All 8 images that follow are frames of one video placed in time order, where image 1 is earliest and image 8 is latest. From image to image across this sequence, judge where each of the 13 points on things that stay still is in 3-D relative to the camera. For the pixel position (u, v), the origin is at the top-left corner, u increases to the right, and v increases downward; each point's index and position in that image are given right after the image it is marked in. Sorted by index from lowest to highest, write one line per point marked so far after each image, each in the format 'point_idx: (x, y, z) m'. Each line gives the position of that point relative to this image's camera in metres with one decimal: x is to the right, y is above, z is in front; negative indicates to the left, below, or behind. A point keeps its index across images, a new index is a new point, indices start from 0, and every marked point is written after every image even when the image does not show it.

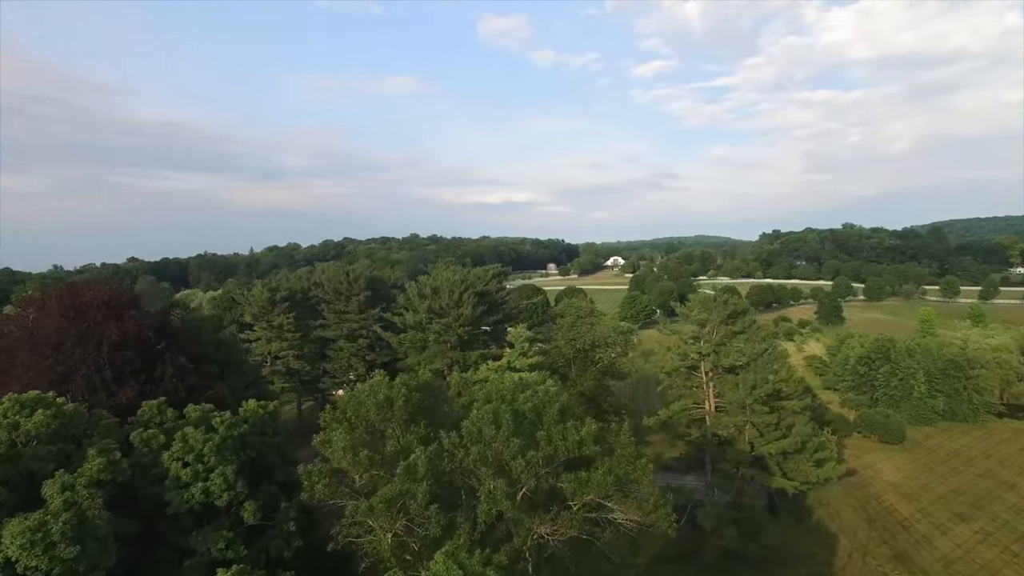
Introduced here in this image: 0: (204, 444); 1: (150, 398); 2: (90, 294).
0: (-4.8, -2.4, +10.1) m
1: (-9.2, -2.8, +16.6) m
2: (-11.3, -0.2, +17.5) m
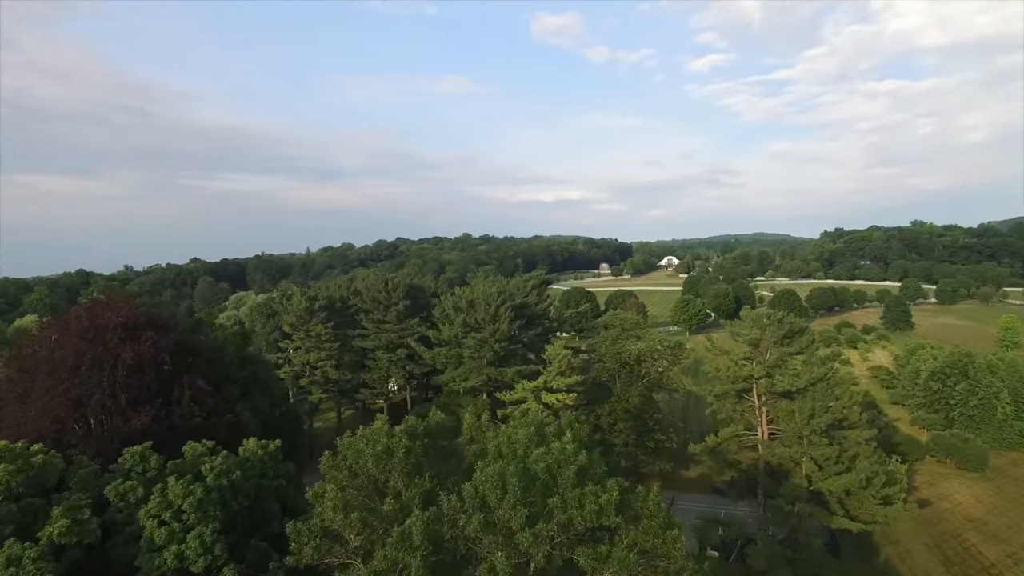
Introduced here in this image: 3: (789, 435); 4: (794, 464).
0: (-4.6, -3.0, +9.2) m
1: (-8.5, -3.3, +16.1) m
2: (-10.5, -0.8, +17.1) m
3: (+8.0, -4.2, +19.0) m
4: (+8.1, -5.1, +19.0) m
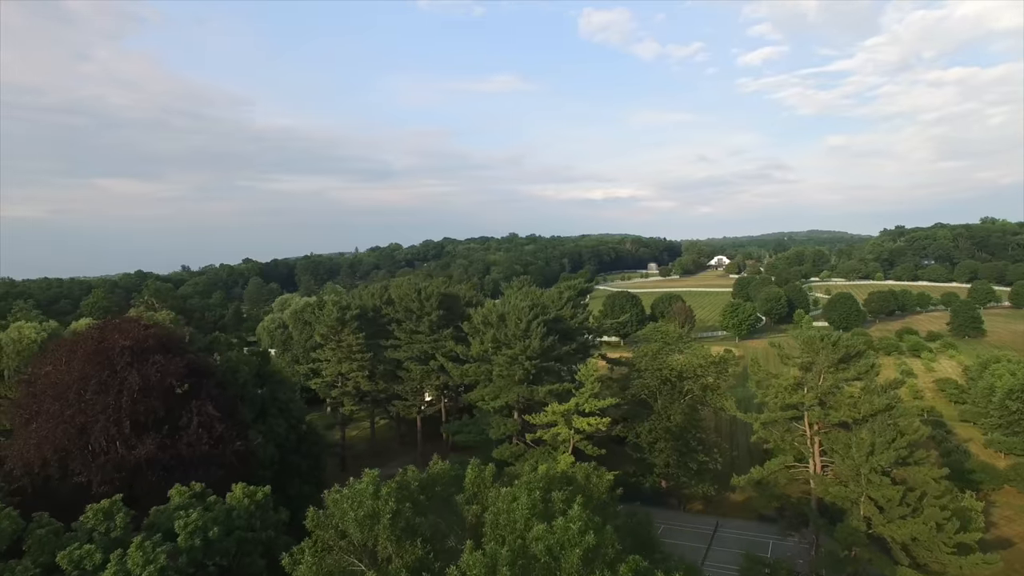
0: (-4.6, -3.5, +8.3) m
1: (-8.0, -3.8, +15.4) m
2: (-9.9, -1.3, +16.5) m
3: (+8.6, -4.7, +17.1) m
4: (+8.8, -5.6, +17.1) m
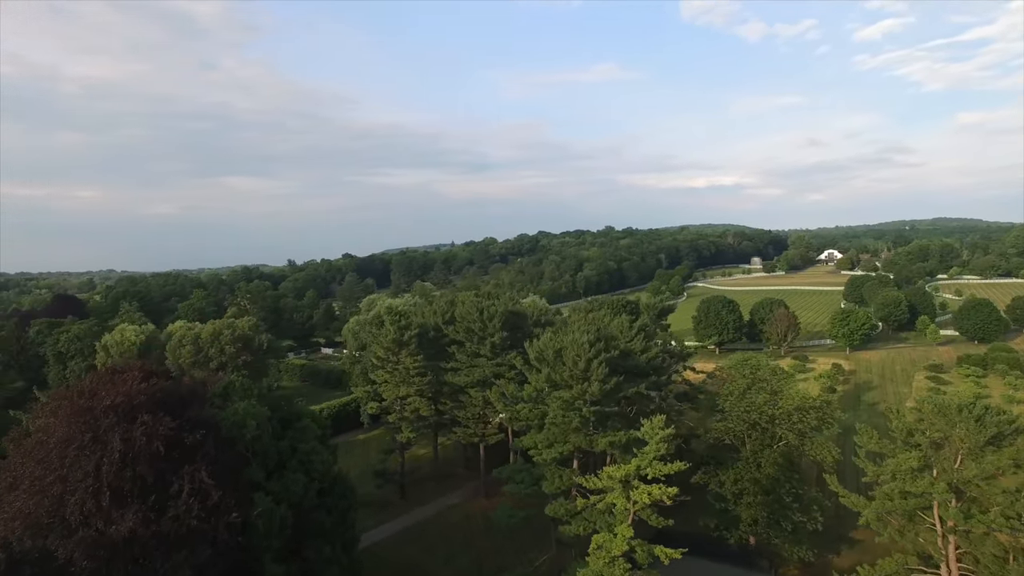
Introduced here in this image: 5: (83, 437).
0: (-5.1, -4.7, +6.0) m
1: (-7.4, -5.0, +13.5) m
2: (-9.1, -2.4, +14.9) m
3: (+9.3, -5.9, +12.8) m
4: (+9.5, -6.7, +12.8) m
5: (-9.1, -3.2, +14.0) m
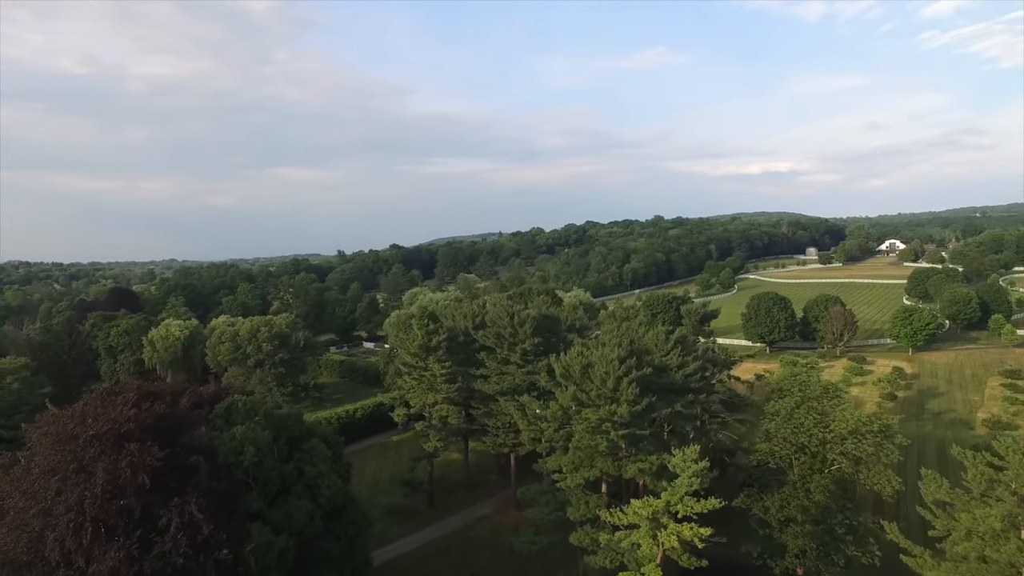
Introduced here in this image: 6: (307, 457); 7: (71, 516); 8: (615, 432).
0: (-5.5, -5.3, +5.0) m
1: (-7.2, -5.4, +12.6) m
2: (-8.9, -2.8, +14.1) m
3: (+9.3, -6.4, +10.7) m
4: (+9.5, -7.2, +10.7) m
5: (-8.9, -3.6, +13.2) m
6: (-5.6, -4.6, +17.8) m
7: (-8.5, -4.4, +12.8) m
8: (+2.9, -4.1, +18.8) m
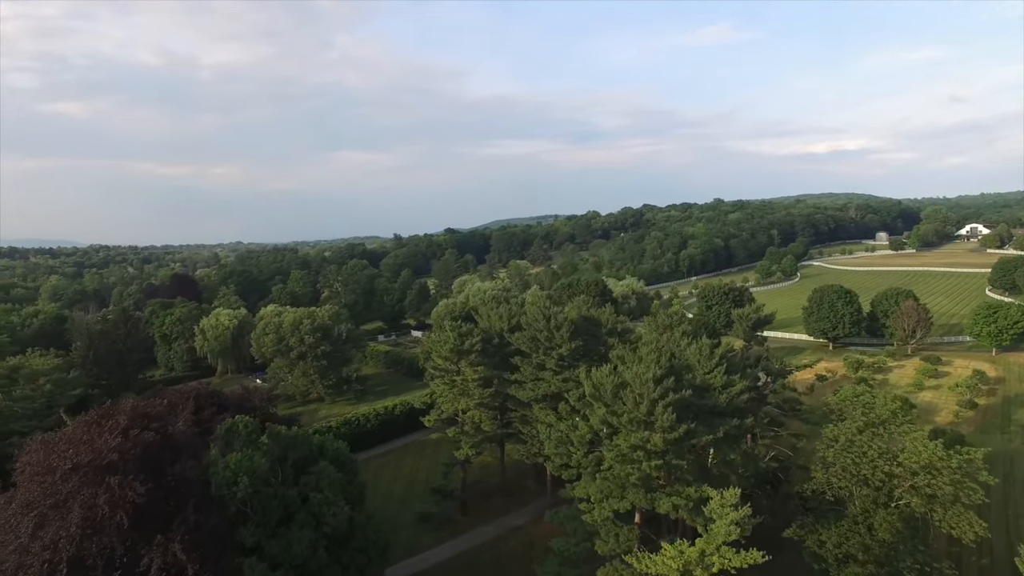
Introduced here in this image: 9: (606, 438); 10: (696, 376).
0: (-6.1, -6.0, +3.9) m
1: (-7.2, -5.9, +11.7) m
2: (-8.7, -3.2, +13.2) m
3: (+9.2, -7.0, +8.4) m
4: (+9.3, -7.8, +8.4) m
5: (-8.8, -4.0, +12.4) m
6: (-5.0, -4.9, +16.7) m
7: (-8.5, -4.9, +12.0) m
8: (+3.5, -4.4, +16.9) m
9: (+2.6, -4.2, +18.4) m
10: (+5.3, -2.5, +19.1) m
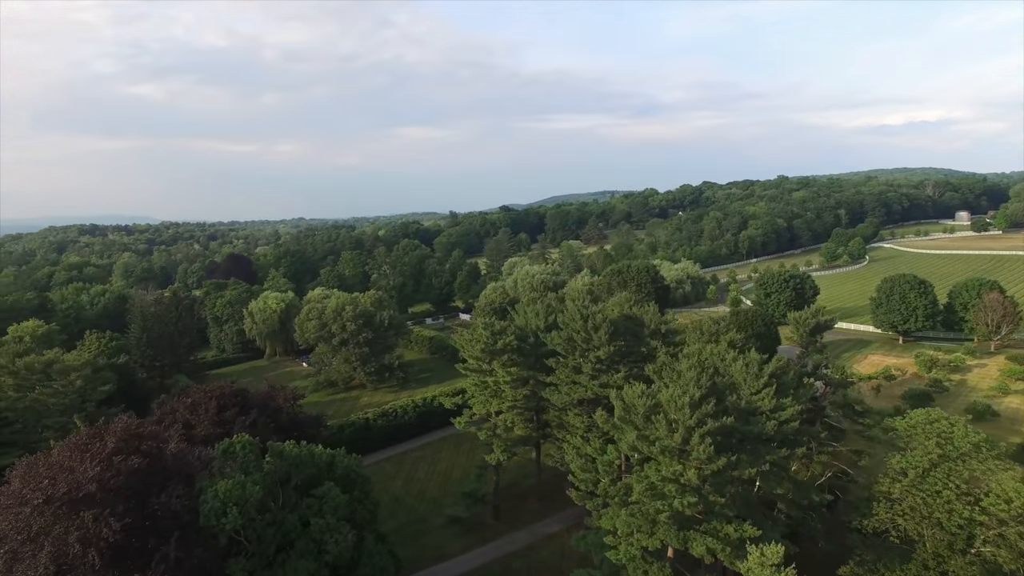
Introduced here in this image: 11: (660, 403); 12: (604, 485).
0: (-6.8, -6.7, +3.0) m
1: (-7.2, -6.3, +10.9) m
2: (-8.5, -3.5, +12.4) m
3: (+8.8, -7.7, +6.3) m
4: (+9.0, -8.5, +6.3) m
5: (-8.7, -4.4, +11.6) m
6: (-4.6, -5.1, +15.7) m
7: (-8.4, -5.3, +11.2) m
8: (+3.9, -4.8, +15.1) m
9: (+3.1, -4.5, +16.7) m
10: (+5.9, -2.7, +17.0) m
11: (+3.7, -2.9, +16.5) m
12: (+2.4, -5.0, +16.9) m
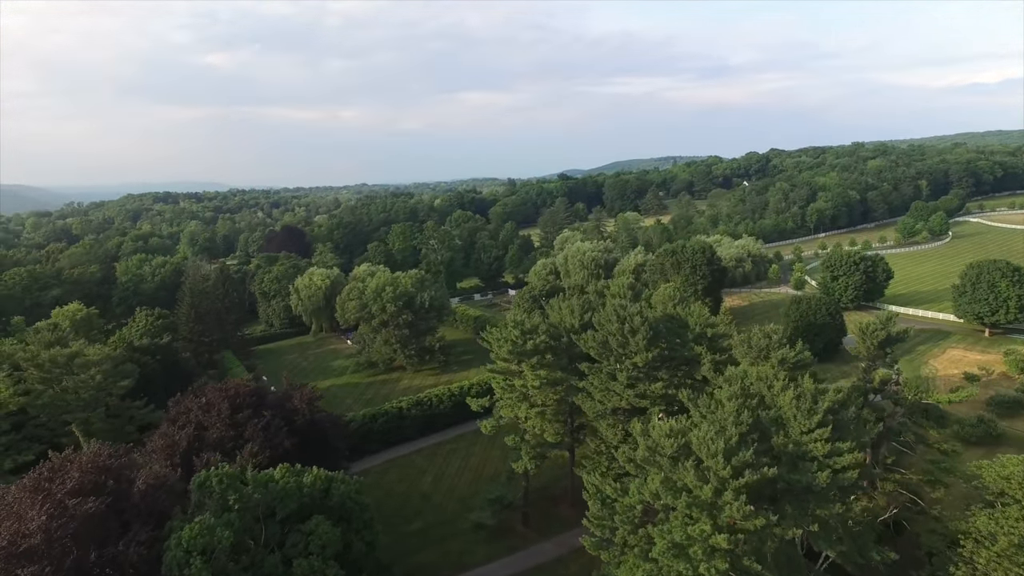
0: (-7.8, -7.6, +2.0) m
1: (-7.5, -6.9, +9.8) m
2: (-8.7, -4.0, +11.3) m
3: (+8.0, -8.7, +3.9) m
4: (+8.1, -9.6, +3.9) m
5: (-8.9, -4.9, +10.6) m
6: (-4.5, -5.5, +14.3) m
7: (-8.7, -5.8, +10.2) m
8: (+3.9, -5.3, +12.9) m
9: (+3.3, -4.9, +14.5) m
10: (+6.1, -3.2, +14.6) m
11: (+3.8, -3.3, +14.3) m
12: (+2.6, -5.4, +14.9) m
